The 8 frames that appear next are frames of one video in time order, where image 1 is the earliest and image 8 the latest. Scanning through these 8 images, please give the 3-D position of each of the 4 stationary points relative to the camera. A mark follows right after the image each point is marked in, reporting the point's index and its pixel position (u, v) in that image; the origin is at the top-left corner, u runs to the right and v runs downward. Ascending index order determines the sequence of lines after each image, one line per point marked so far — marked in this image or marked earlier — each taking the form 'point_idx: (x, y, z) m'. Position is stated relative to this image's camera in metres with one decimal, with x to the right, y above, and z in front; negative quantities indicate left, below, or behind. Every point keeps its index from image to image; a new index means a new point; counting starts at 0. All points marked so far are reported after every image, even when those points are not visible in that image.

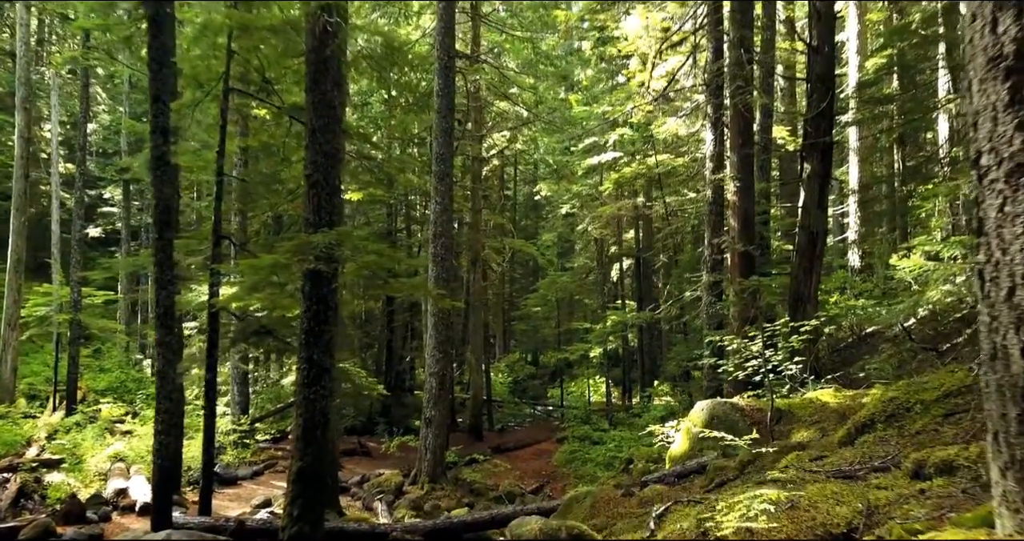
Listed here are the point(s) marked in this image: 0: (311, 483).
0: (-1.9, -2.0, +5.8) m
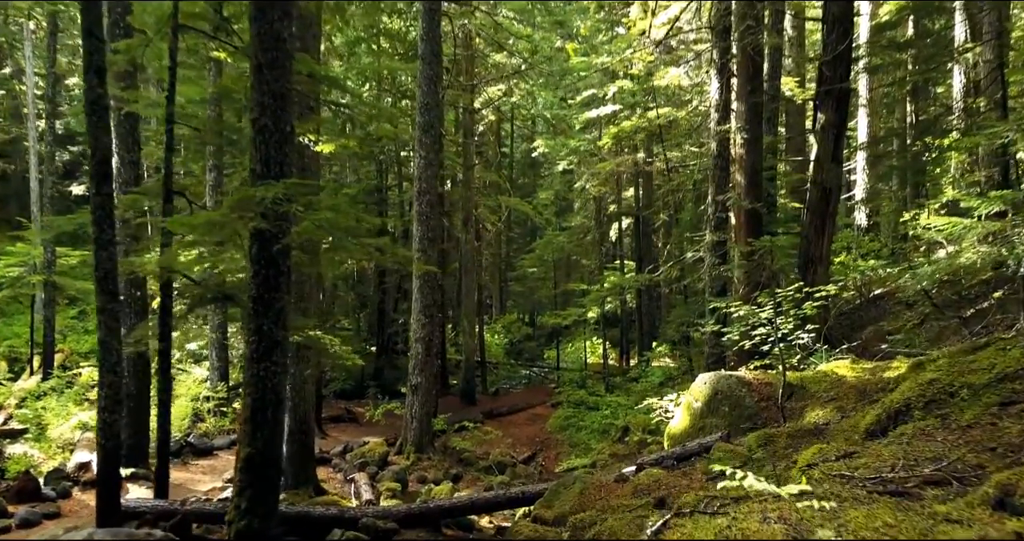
0: (-2.1, -1.7, +5.1) m
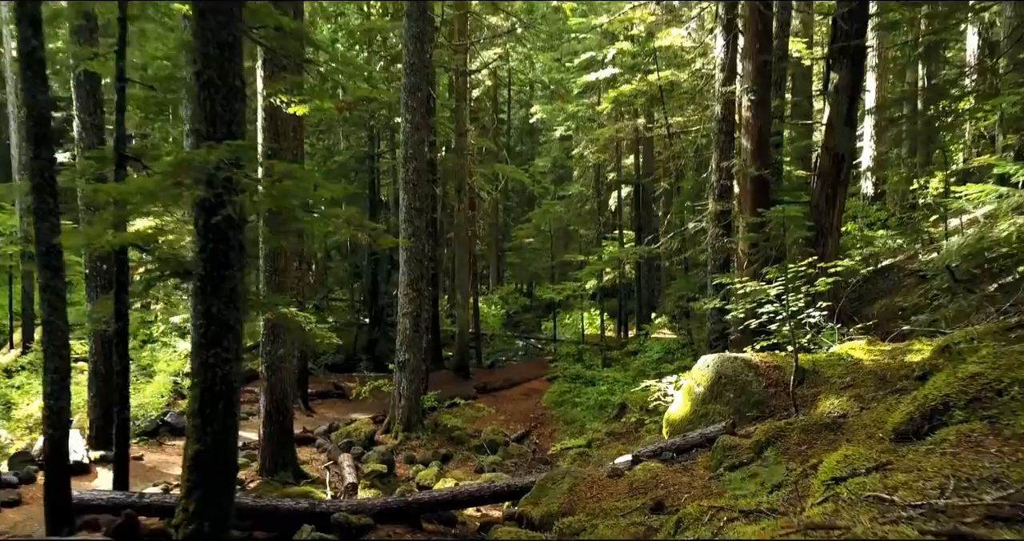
0: (-2.2, -1.5, +4.6) m
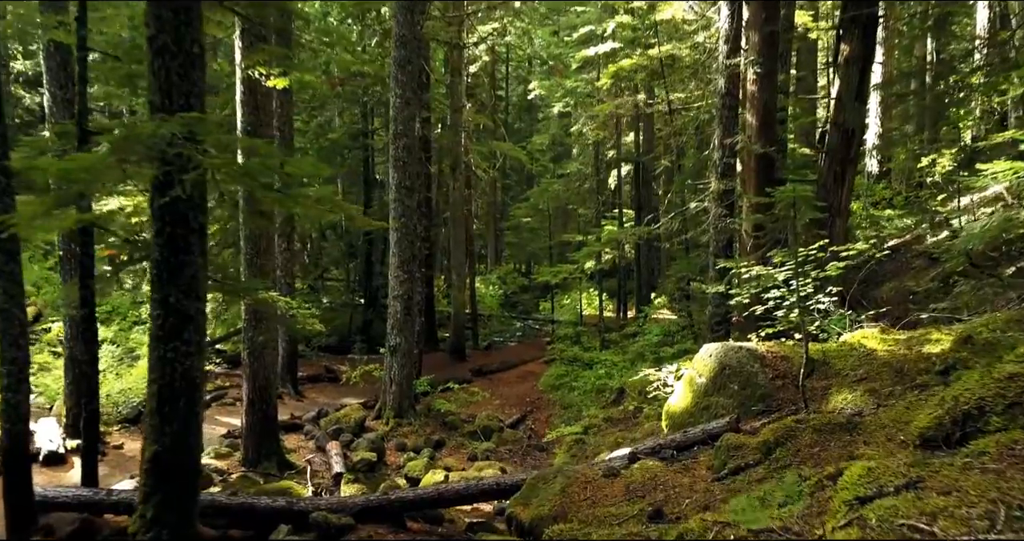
0: (-2.3, -1.4, +4.2) m
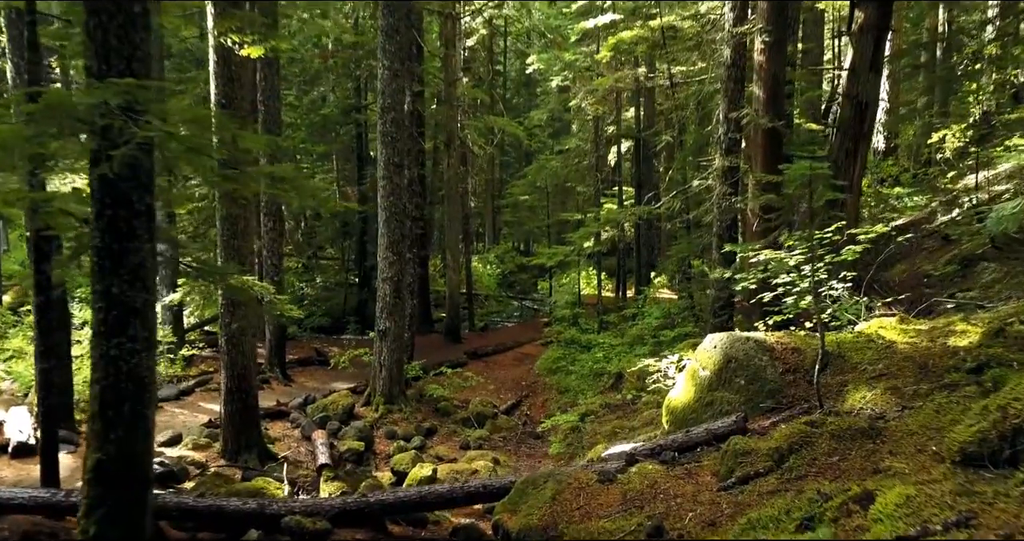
0: (-2.4, -1.3, +3.8) m
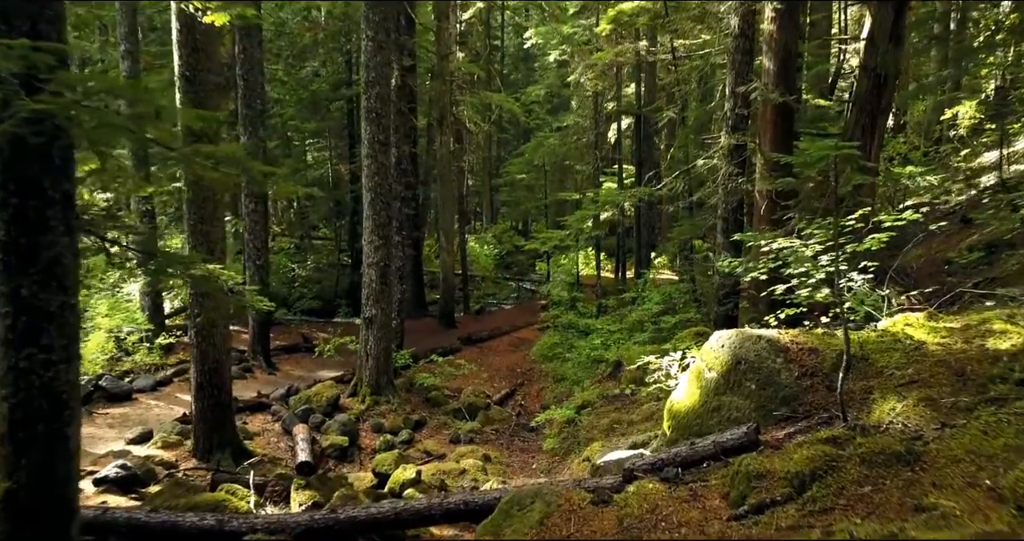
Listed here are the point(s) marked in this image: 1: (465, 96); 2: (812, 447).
0: (-2.5, -1.3, +3.3) m
1: (-1.3, +4.9, +17.4) m
2: (+1.8, -1.0, +3.7) m
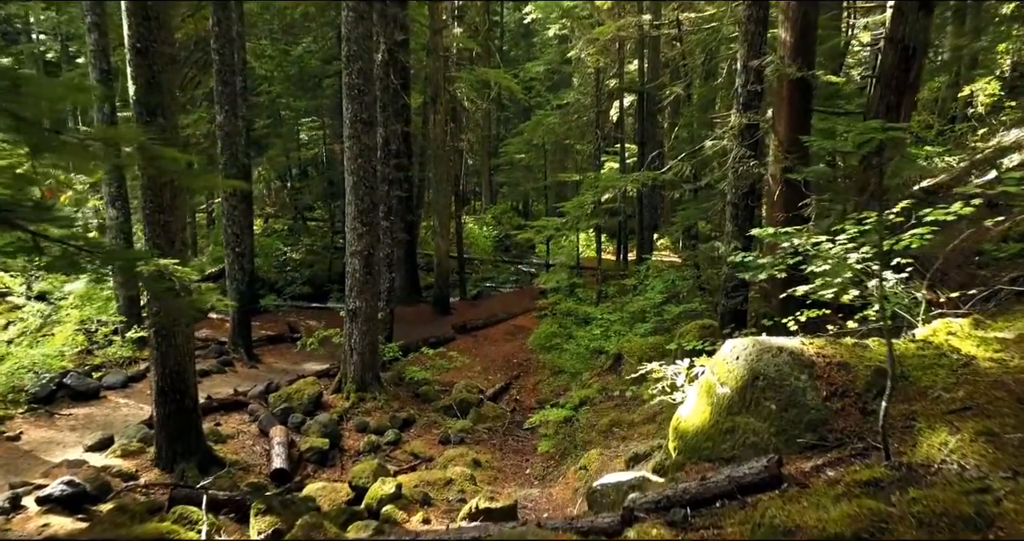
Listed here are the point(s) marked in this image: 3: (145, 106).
0: (-2.7, -1.4, +2.7) m
1: (-1.4, +5.4, +16.6) m
2: (+1.7, -1.1, +3.1) m
3: (-3.8, +1.7, +6.4) m
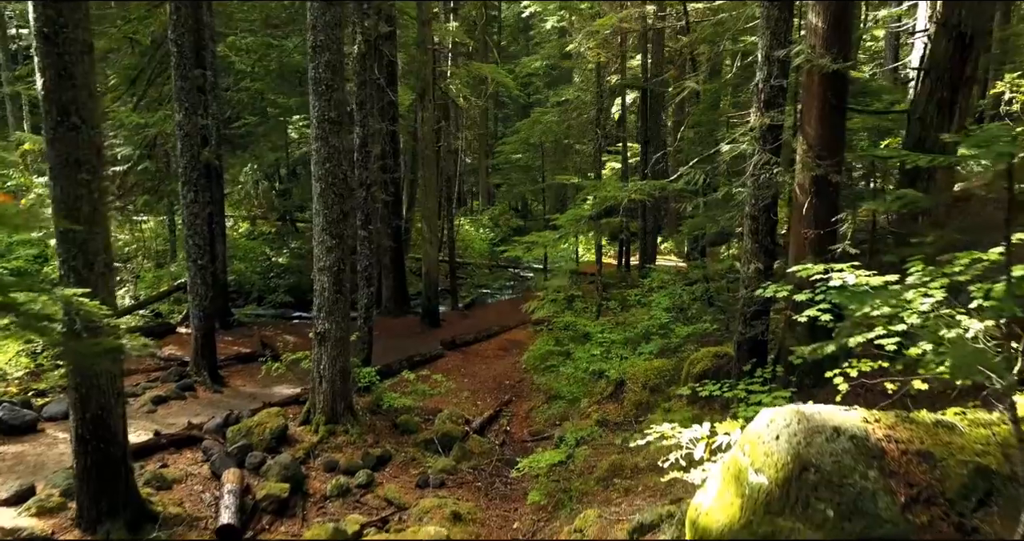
0: (-2.8, -1.7, +1.6) m
1: (-1.6, +5.1, +15.5) m
2: (+1.5, -1.4, +2.0) m
3: (-4.0, +1.5, +5.4) m
